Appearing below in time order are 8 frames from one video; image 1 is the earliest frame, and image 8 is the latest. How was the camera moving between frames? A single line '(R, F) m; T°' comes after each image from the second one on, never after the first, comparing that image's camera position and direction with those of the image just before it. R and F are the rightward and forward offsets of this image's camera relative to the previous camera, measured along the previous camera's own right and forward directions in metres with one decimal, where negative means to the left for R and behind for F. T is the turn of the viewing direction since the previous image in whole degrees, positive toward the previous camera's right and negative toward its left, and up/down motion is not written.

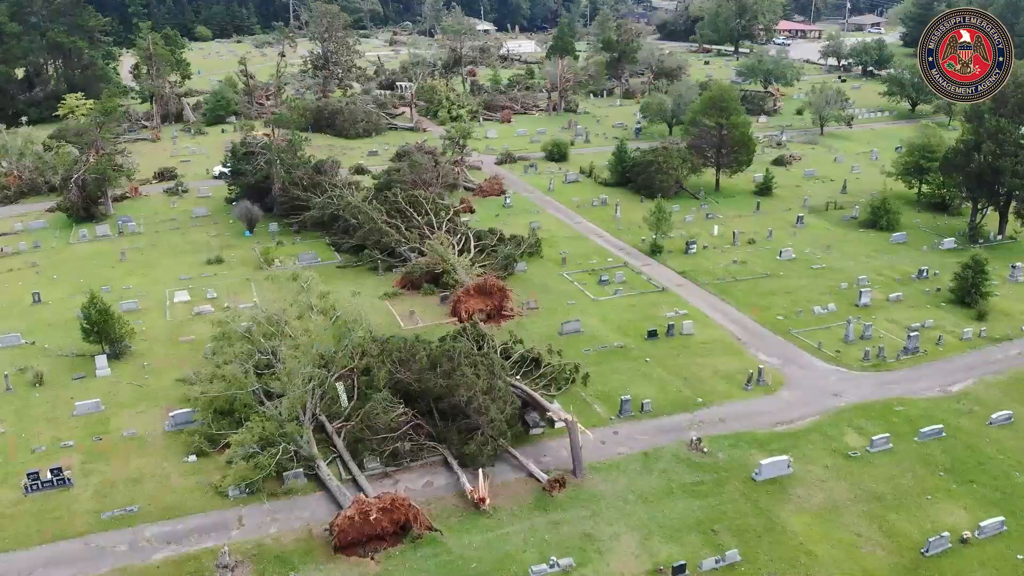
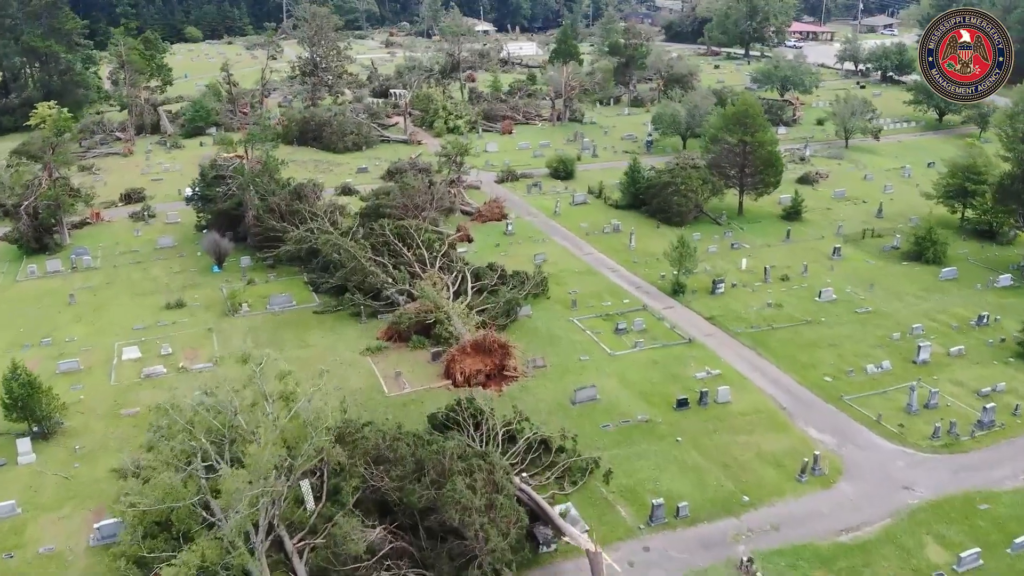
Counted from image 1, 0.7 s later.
(-0.1, +4.9) m; 0°
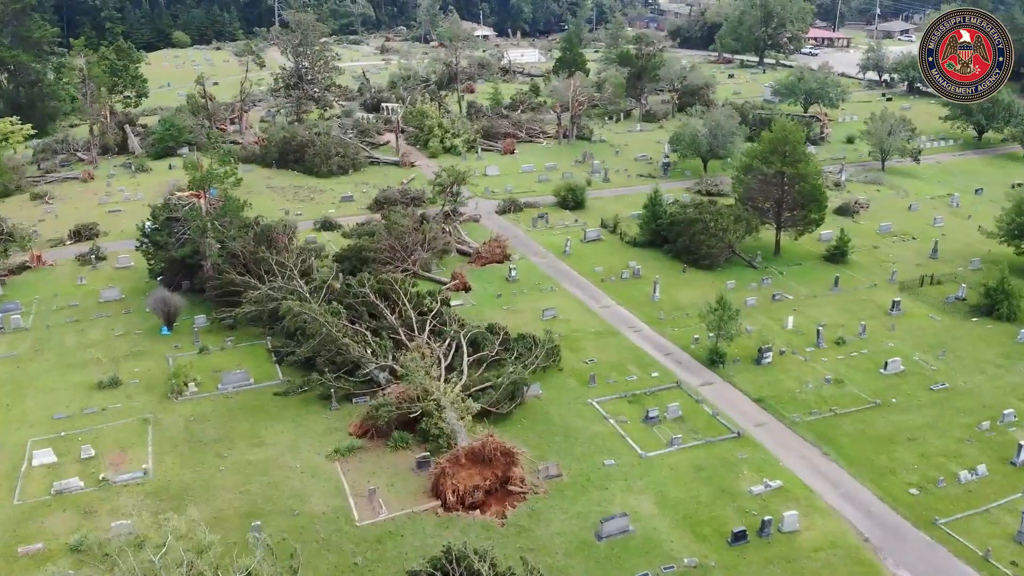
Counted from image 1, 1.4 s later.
(-0.2, +6.1) m; 0°
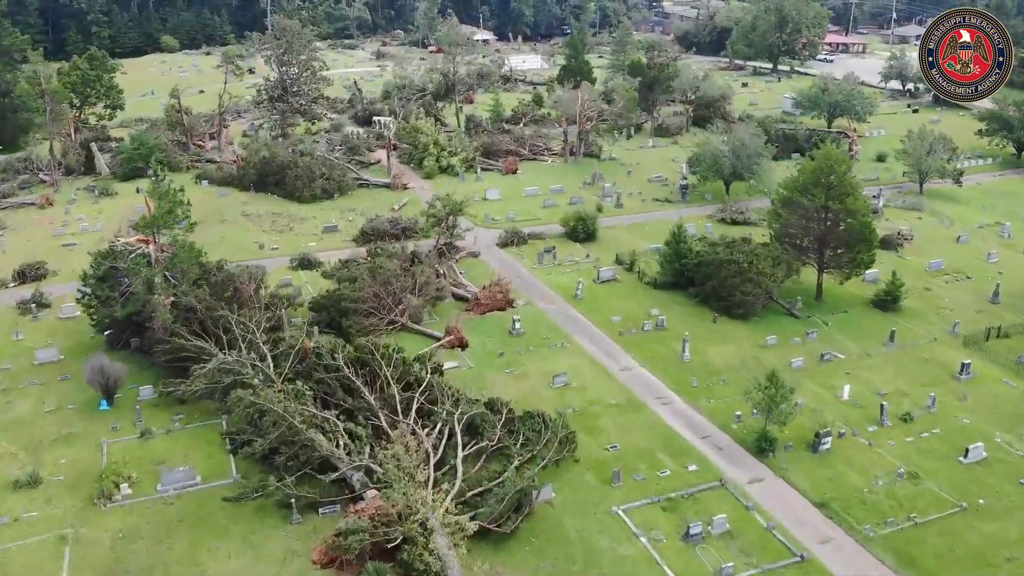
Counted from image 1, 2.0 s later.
(-0.2, +5.2) m; 0°
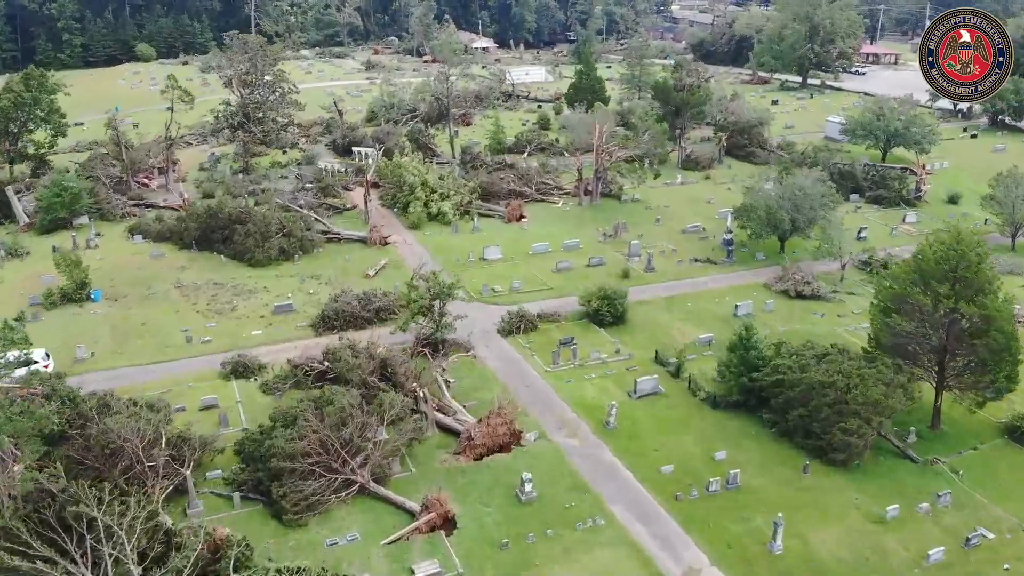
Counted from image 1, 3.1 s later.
(-0.2, +9.8) m; 0°
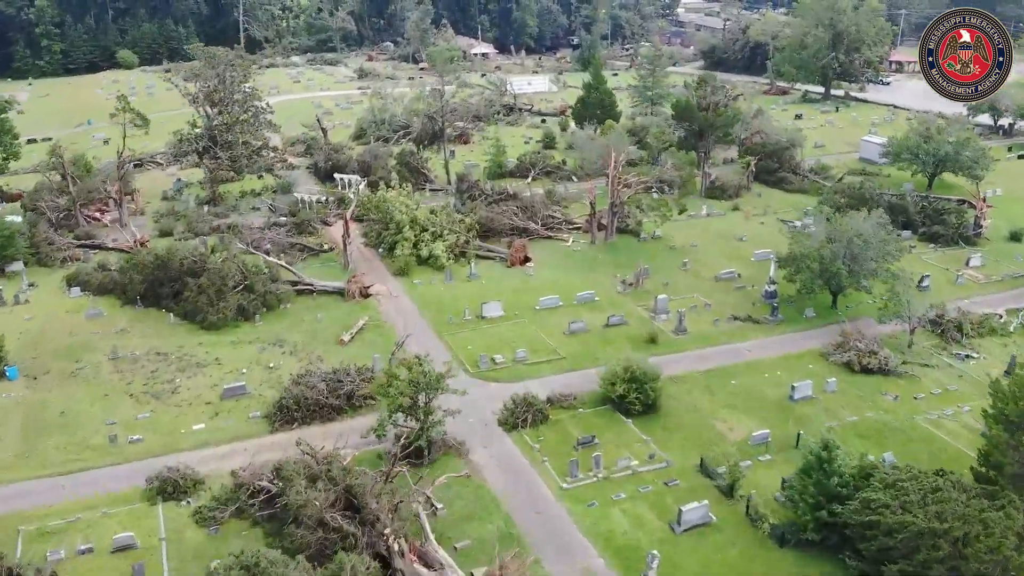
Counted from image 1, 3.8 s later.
(-0.2, +6.5) m; 0°
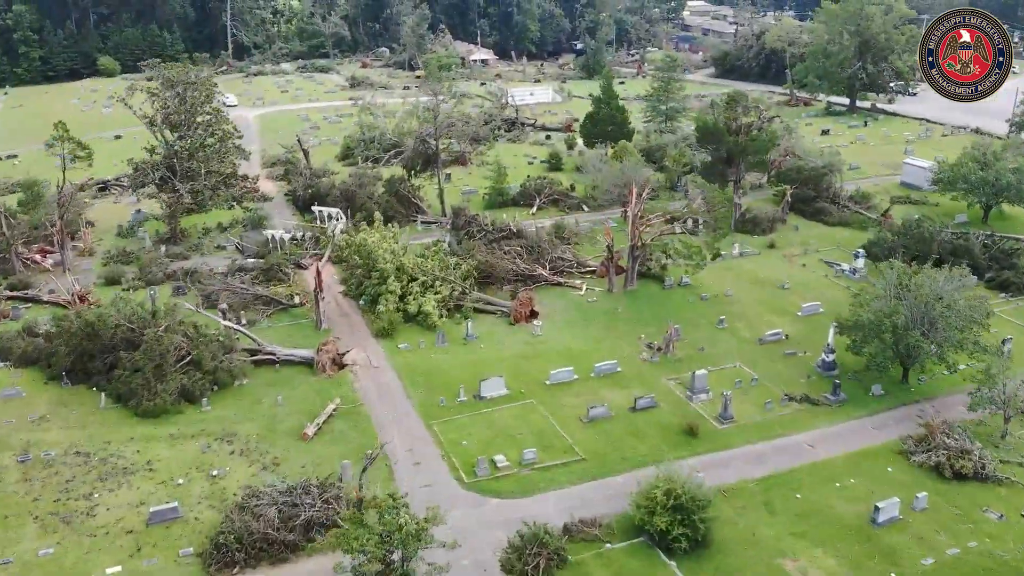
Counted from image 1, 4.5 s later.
(-0.2, +6.1) m; 0°
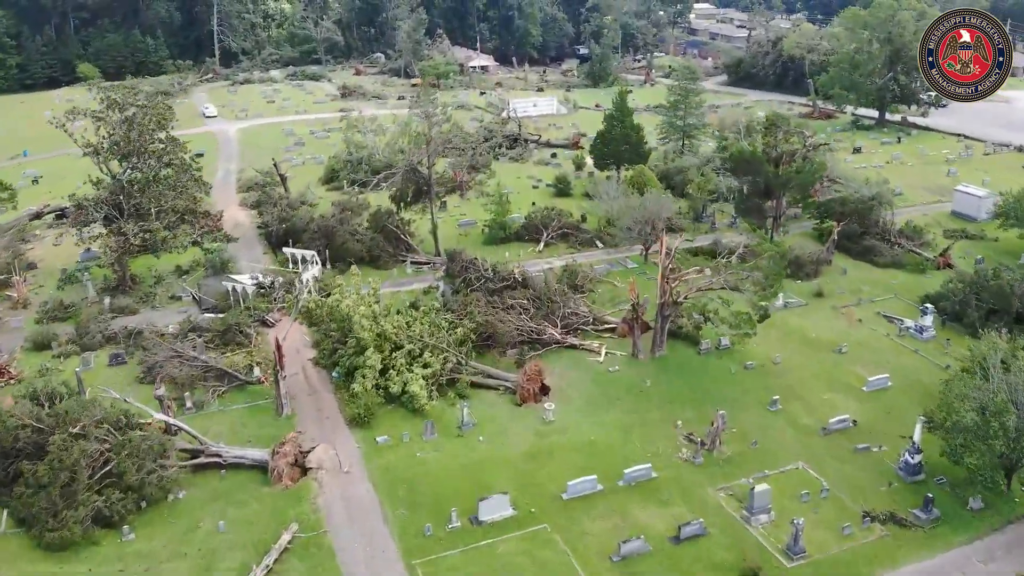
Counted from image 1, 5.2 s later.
(-0.2, +6.0) m; 0°
